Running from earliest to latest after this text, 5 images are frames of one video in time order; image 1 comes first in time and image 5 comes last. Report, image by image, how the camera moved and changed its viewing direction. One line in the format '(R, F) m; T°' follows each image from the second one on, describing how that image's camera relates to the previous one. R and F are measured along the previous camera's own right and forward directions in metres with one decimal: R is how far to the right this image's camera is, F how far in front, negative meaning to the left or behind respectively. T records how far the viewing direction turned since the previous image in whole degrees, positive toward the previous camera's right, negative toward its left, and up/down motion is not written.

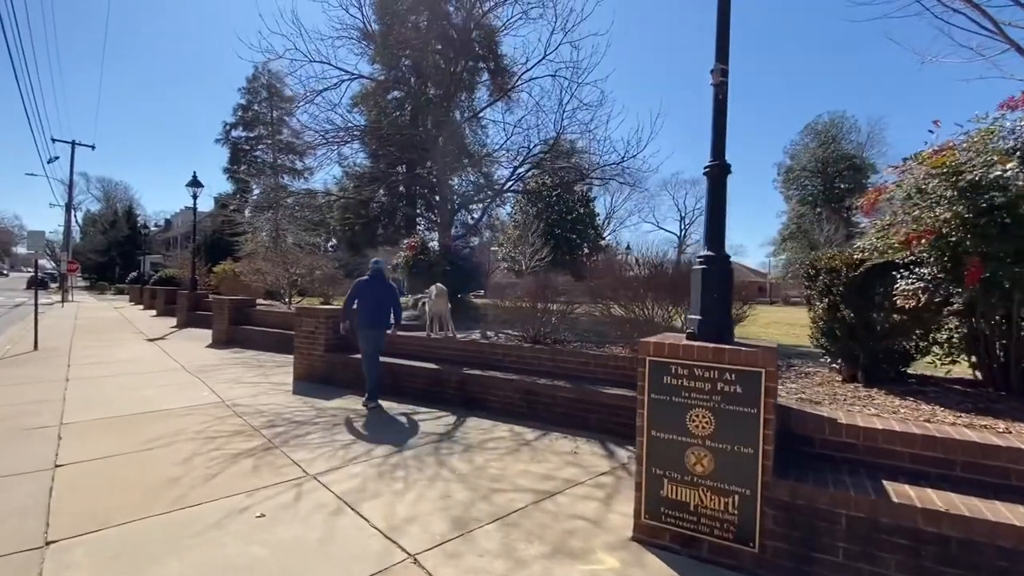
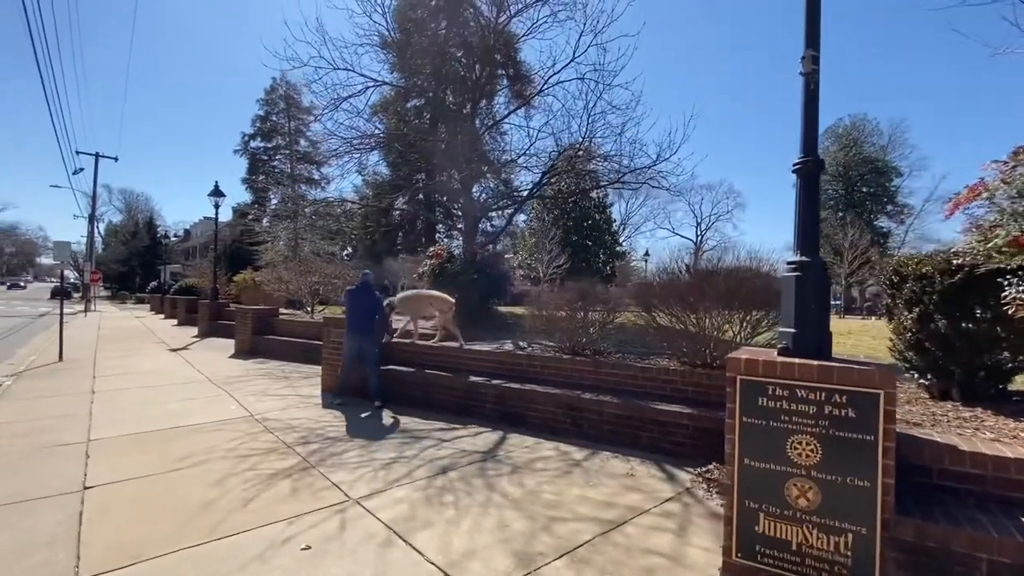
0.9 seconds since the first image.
(-0.3, +0.3) m; -1°
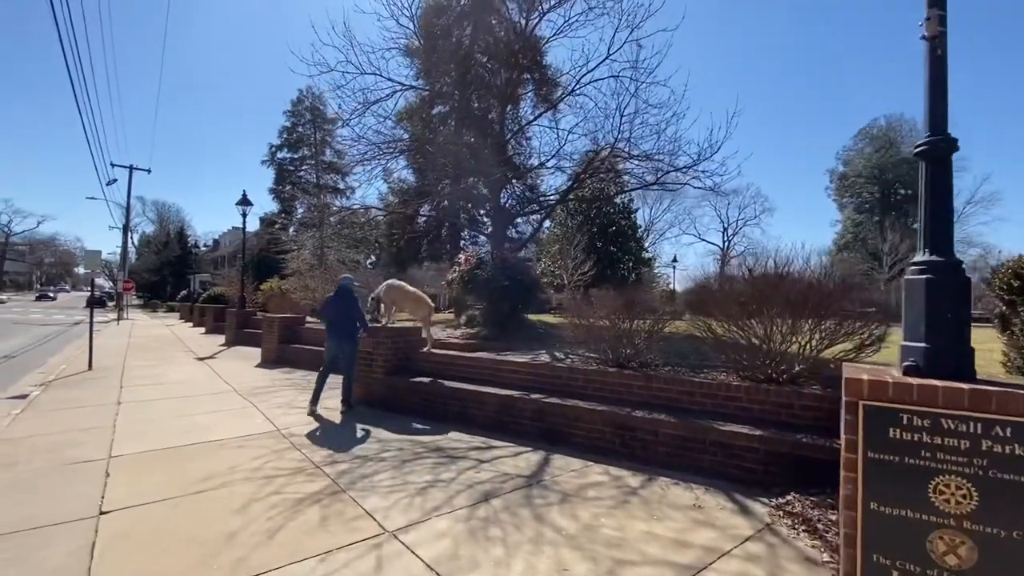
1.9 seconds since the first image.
(-0.2, +0.4) m; -2°
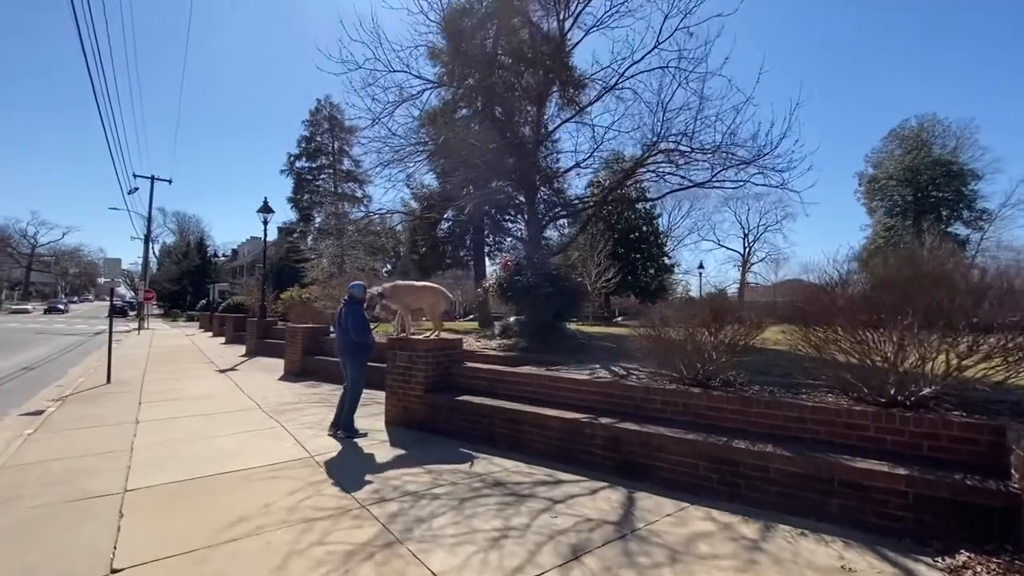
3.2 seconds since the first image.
(-0.5, +0.7) m; -2°
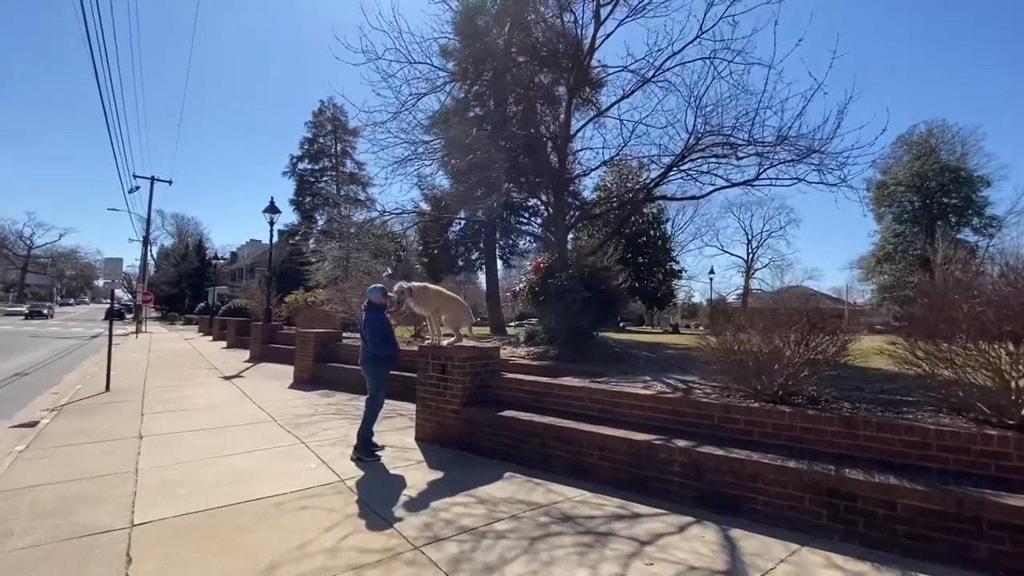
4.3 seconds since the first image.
(-0.6, +0.6) m; 0°
